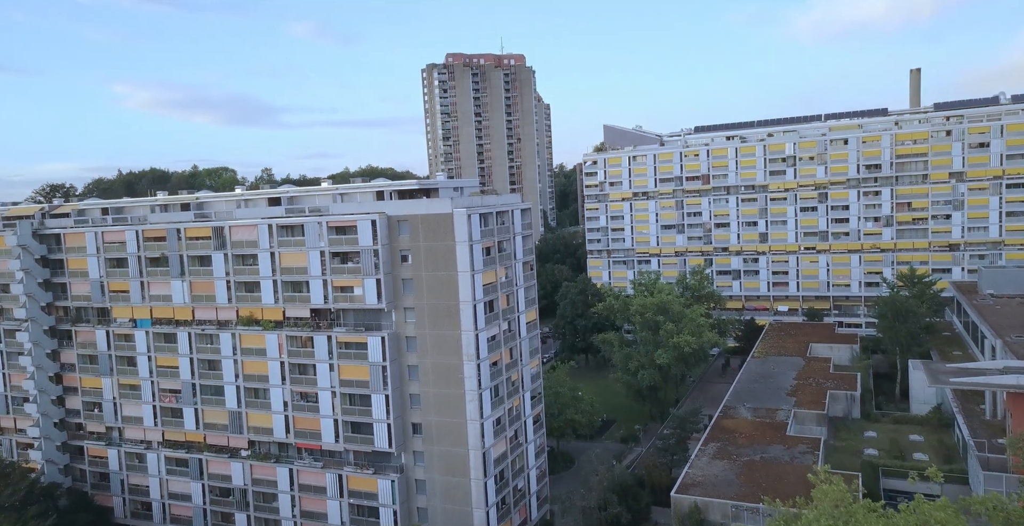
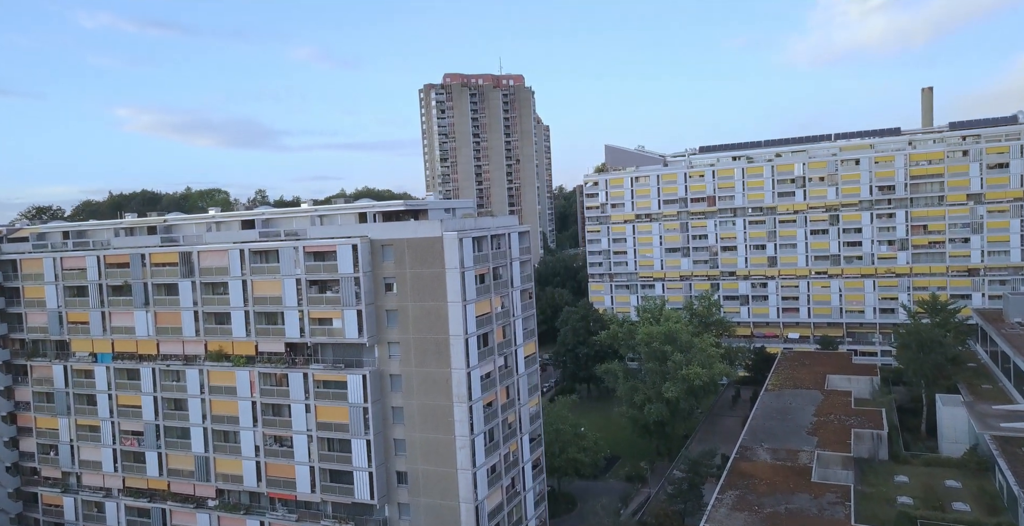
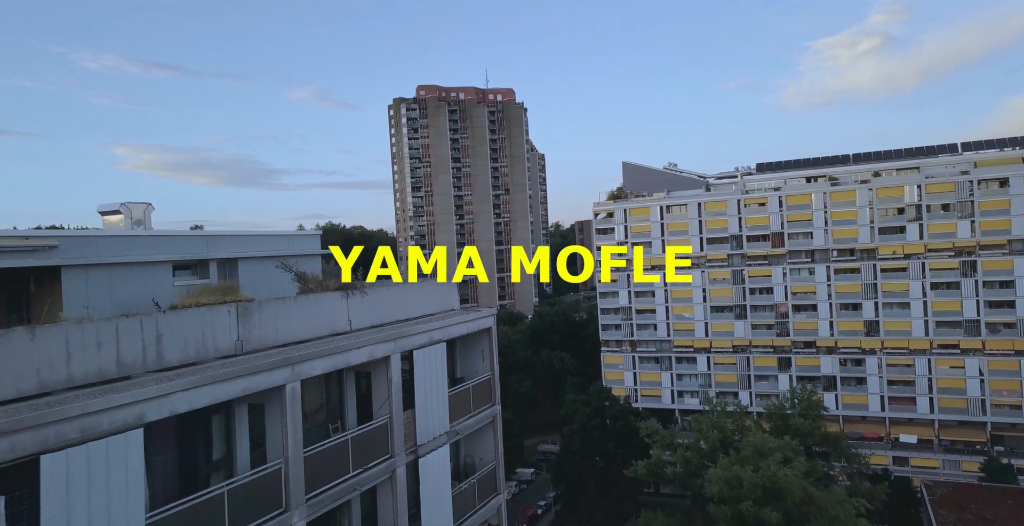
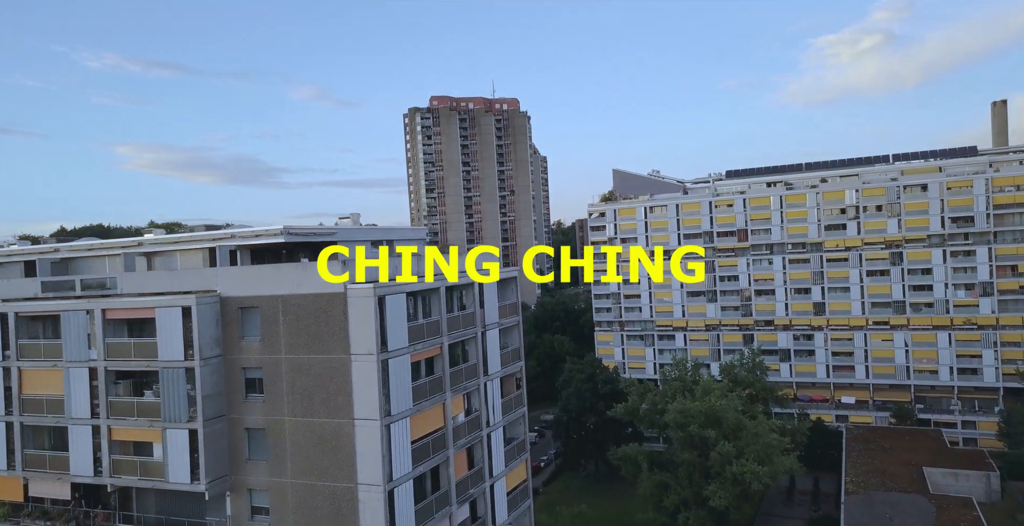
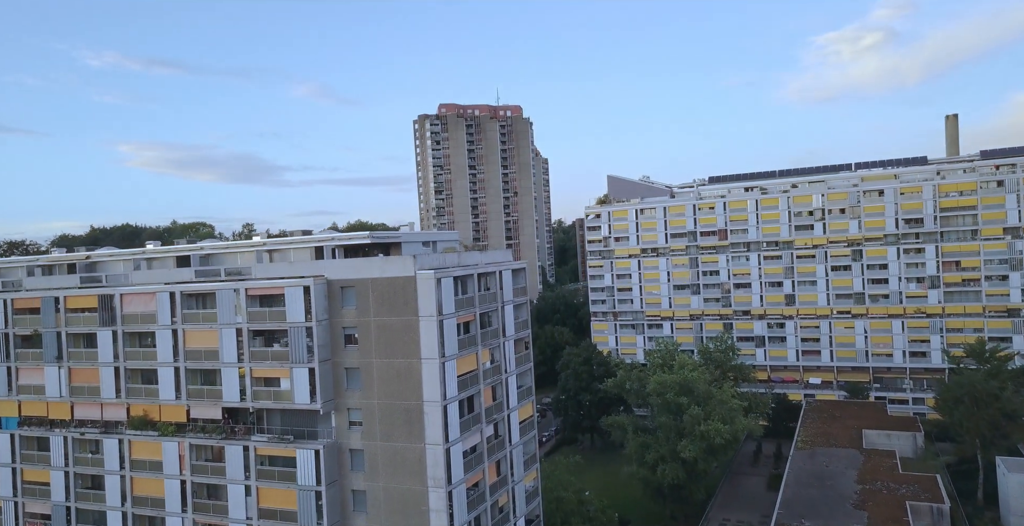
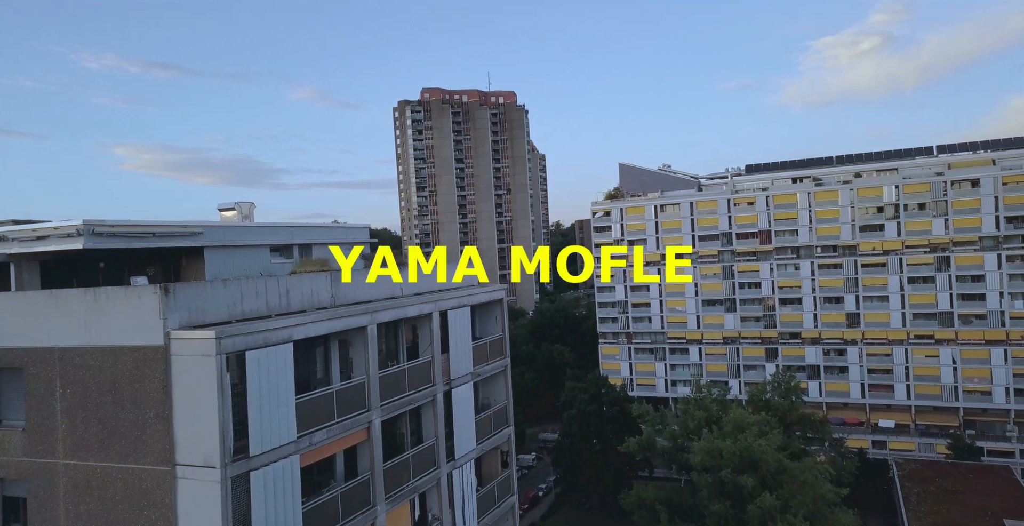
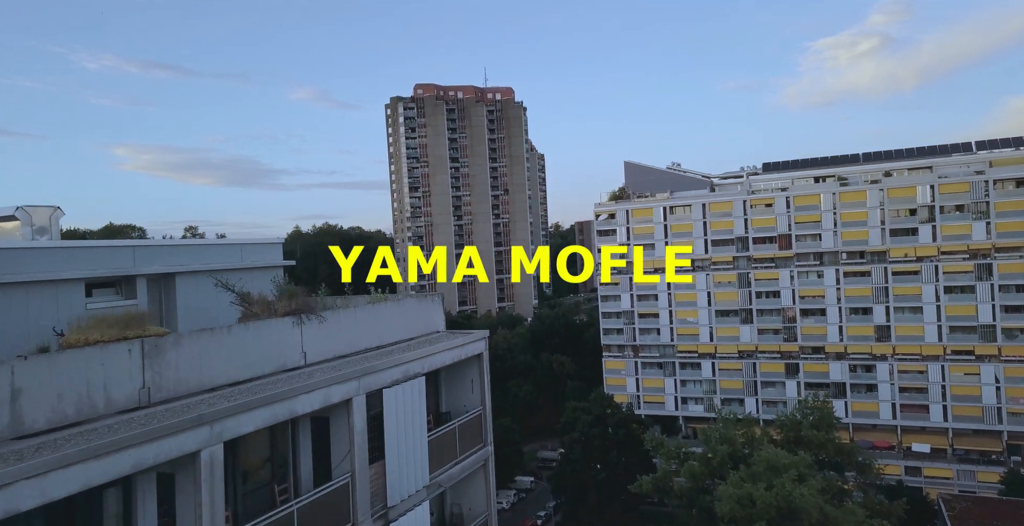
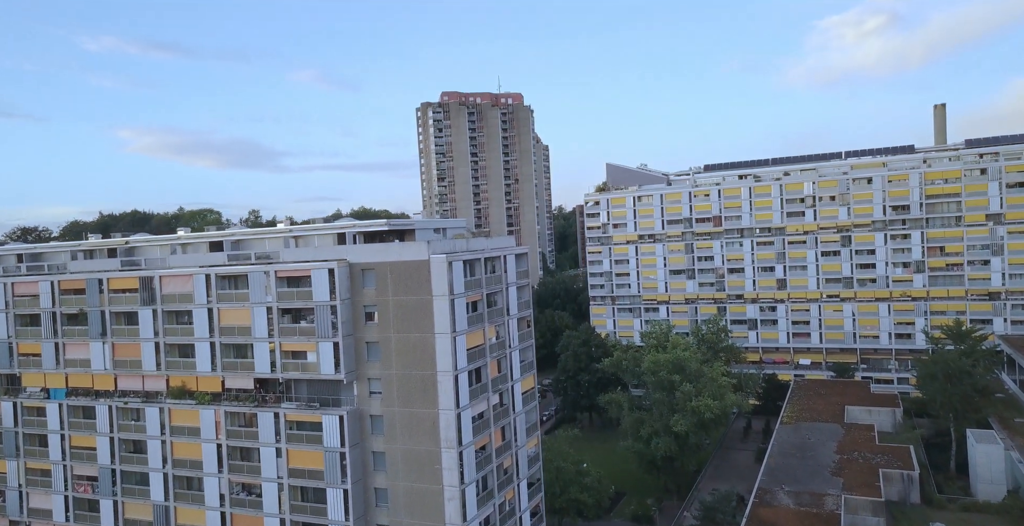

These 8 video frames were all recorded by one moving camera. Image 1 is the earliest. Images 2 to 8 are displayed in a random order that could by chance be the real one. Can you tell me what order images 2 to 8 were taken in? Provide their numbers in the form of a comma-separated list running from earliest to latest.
2, 8, 5, 4, 6, 3, 7
